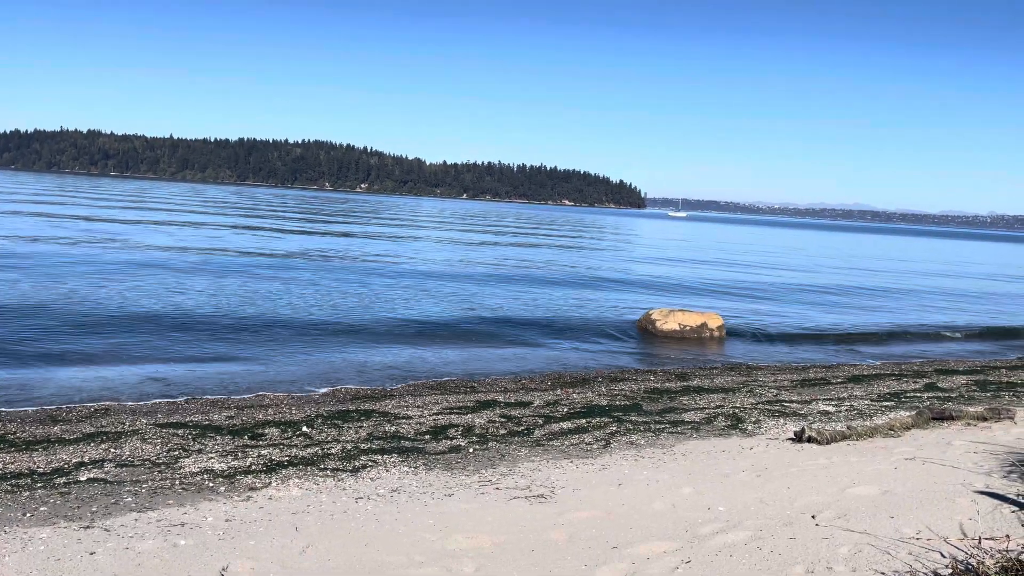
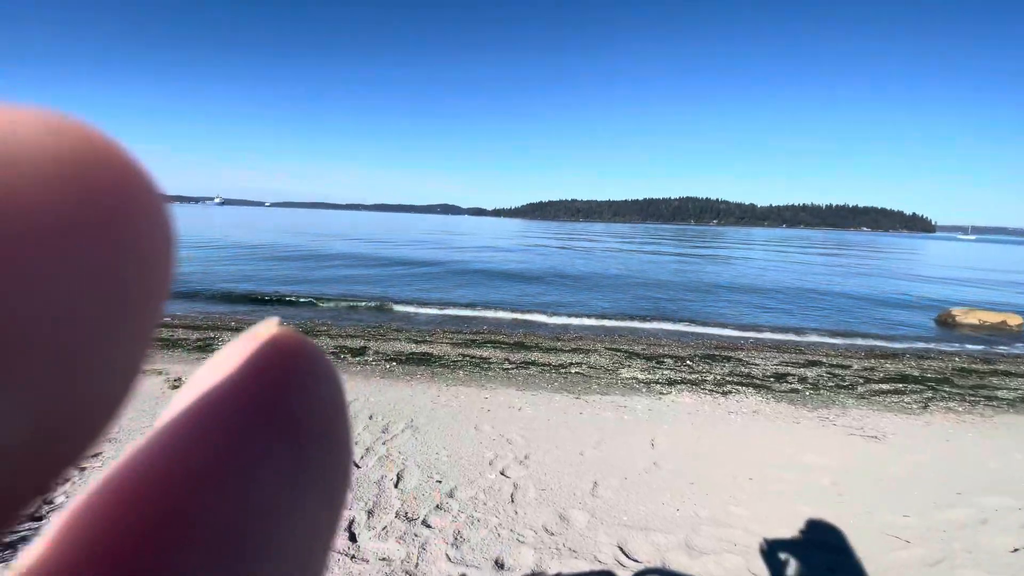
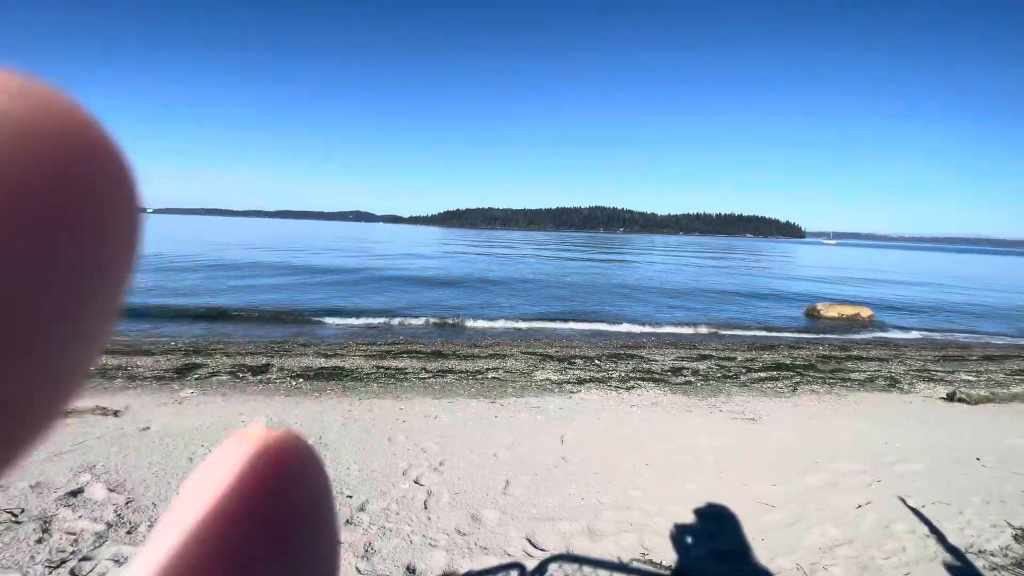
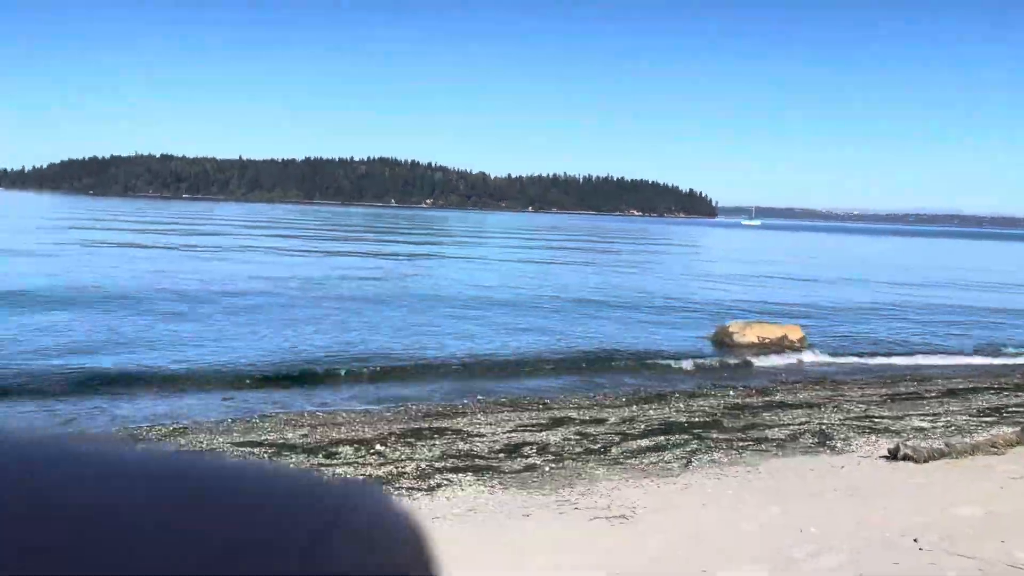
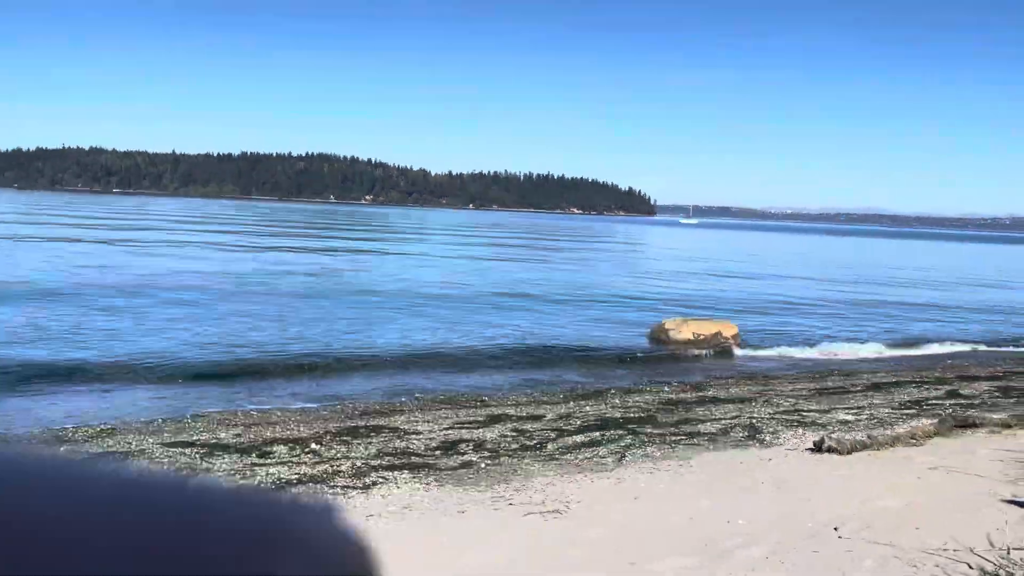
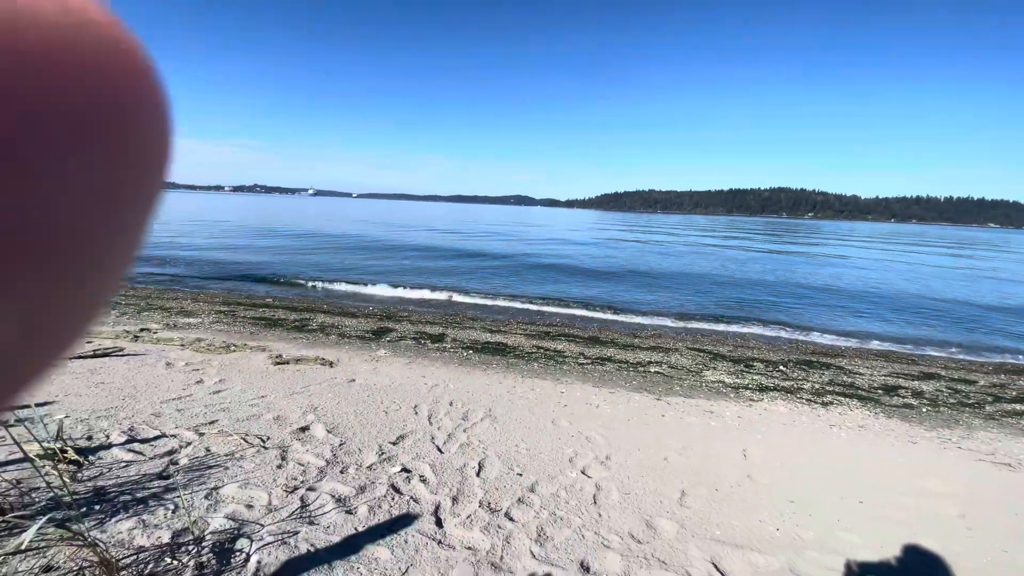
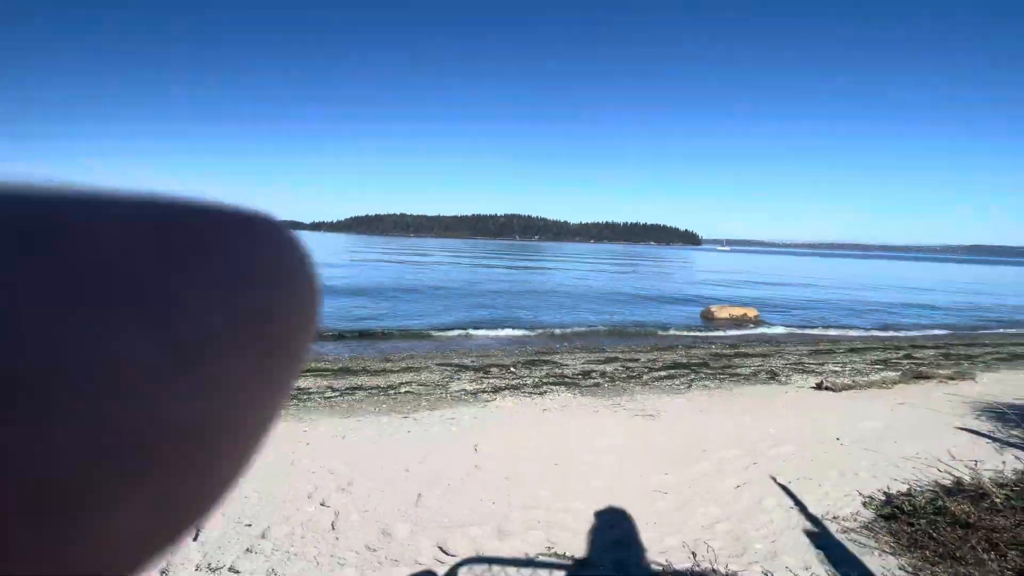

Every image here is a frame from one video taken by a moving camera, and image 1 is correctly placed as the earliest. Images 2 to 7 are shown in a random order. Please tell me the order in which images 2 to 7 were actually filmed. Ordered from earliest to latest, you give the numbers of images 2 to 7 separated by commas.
5, 4, 7, 3, 2, 6
